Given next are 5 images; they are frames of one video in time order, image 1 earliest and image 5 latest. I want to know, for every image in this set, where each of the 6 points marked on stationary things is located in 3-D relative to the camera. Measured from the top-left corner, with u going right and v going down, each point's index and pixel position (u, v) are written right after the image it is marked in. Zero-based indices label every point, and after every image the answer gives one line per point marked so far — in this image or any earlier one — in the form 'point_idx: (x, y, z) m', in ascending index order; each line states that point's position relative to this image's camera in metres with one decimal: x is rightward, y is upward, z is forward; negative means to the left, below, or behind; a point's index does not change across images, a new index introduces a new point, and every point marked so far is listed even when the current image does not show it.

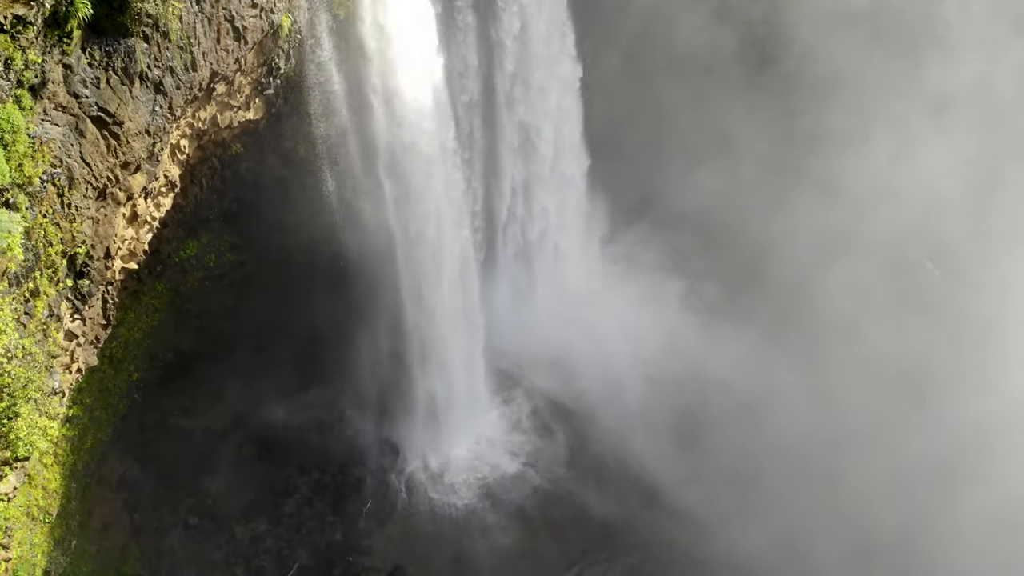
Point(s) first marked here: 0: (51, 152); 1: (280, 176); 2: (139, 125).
0: (-4.8, +1.4, +6.7) m
1: (-4.3, +2.2, +11.8) m
2: (-4.4, +1.9, +7.5) m
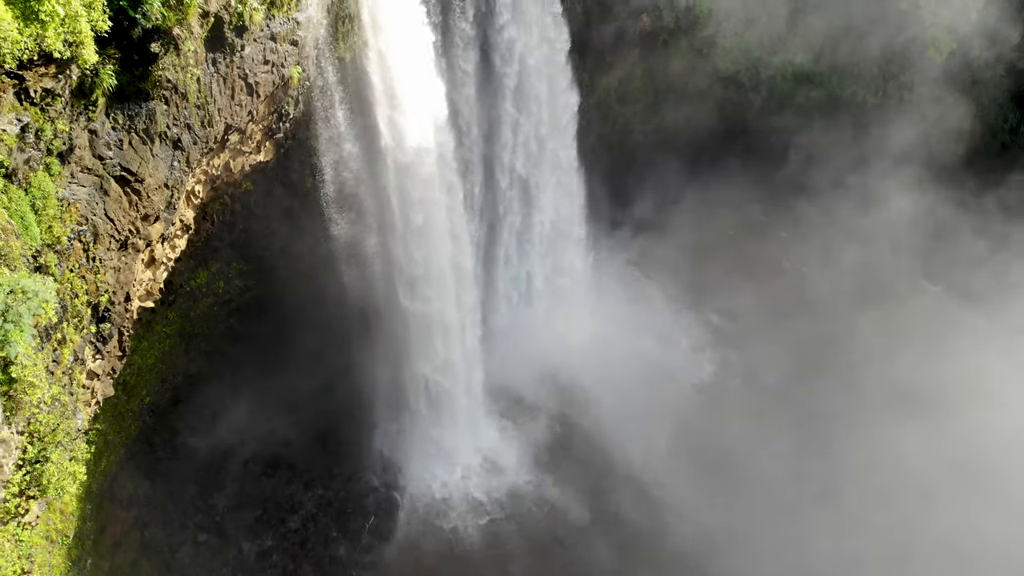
0: (-4.9, +0.9, +7.1) m
1: (-4.4, +1.6, +12.3) m
2: (-4.4, +1.4, +8.0) m
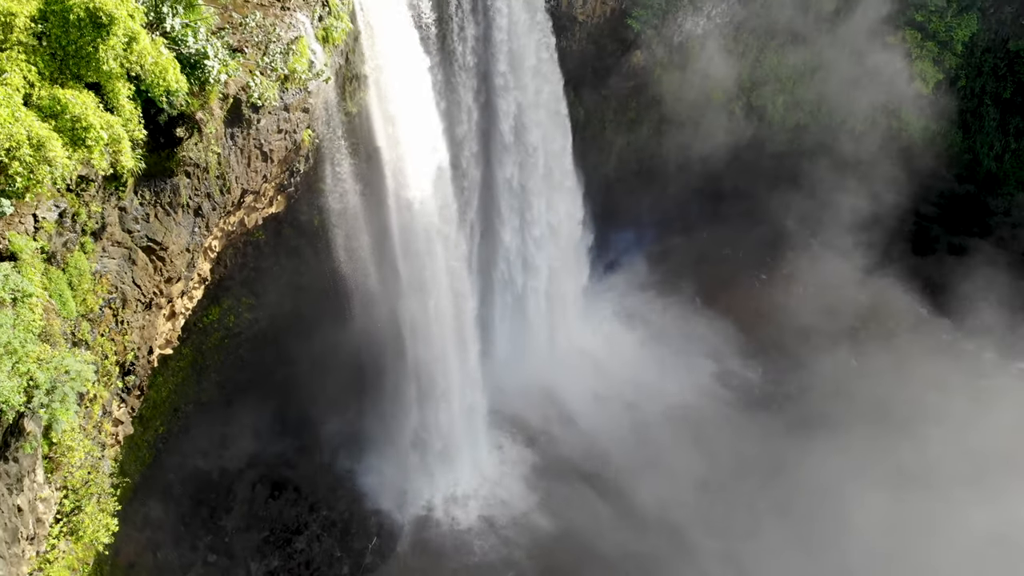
0: (-4.9, +0.1, +7.7) m
1: (-4.4, +0.9, +12.9) m
2: (-4.5, +0.6, +8.6) m
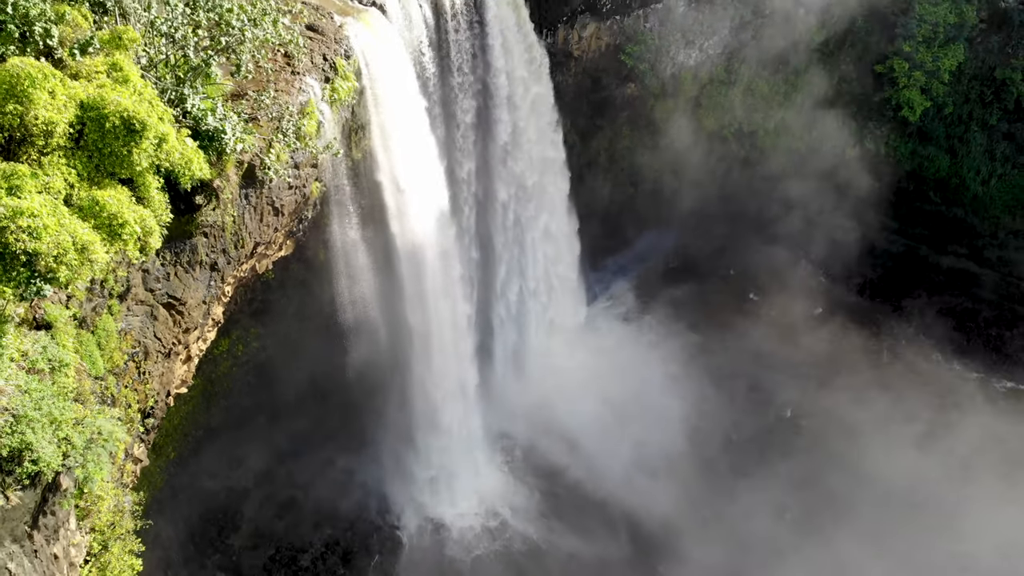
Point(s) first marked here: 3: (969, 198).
0: (-5.0, -0.7, +8.3) m
1: (-4.5, +0.1, +13.5) m
2: (-4.6, -0.2, +9.2) m
3: (+14.2, +2.8, +19.7) m
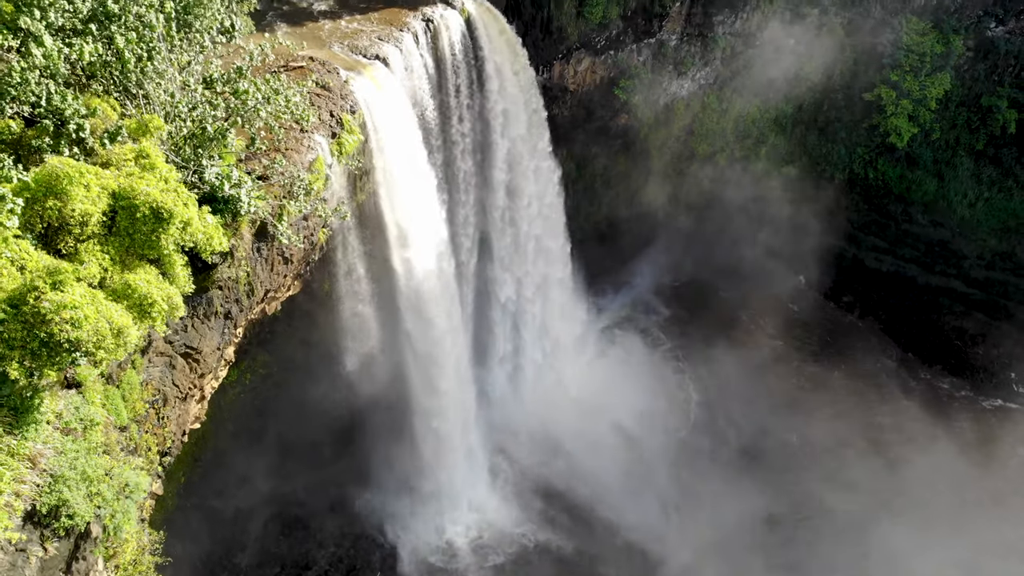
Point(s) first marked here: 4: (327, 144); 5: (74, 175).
0: (-5.0, -1.4, +8.9) m
1: (-4.5, -0.6, +14.1) m
2: (-4.6, -0.9, +9.8) m
3: (+14.1, +2.0, +20.3) m
4: (-3.1, +2.4, +10.5) m
5: (-4.3, +1.1, +6.2) m
